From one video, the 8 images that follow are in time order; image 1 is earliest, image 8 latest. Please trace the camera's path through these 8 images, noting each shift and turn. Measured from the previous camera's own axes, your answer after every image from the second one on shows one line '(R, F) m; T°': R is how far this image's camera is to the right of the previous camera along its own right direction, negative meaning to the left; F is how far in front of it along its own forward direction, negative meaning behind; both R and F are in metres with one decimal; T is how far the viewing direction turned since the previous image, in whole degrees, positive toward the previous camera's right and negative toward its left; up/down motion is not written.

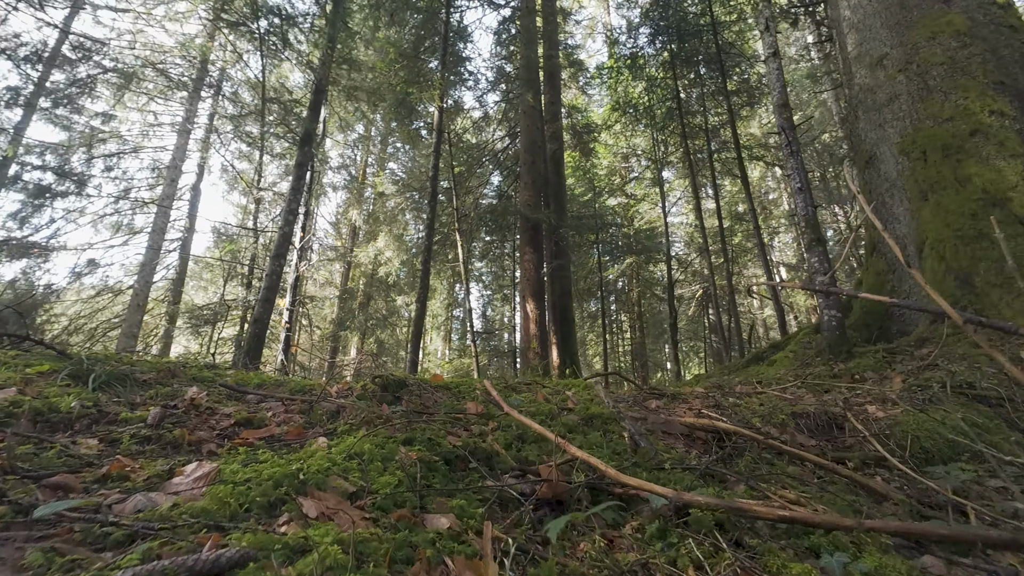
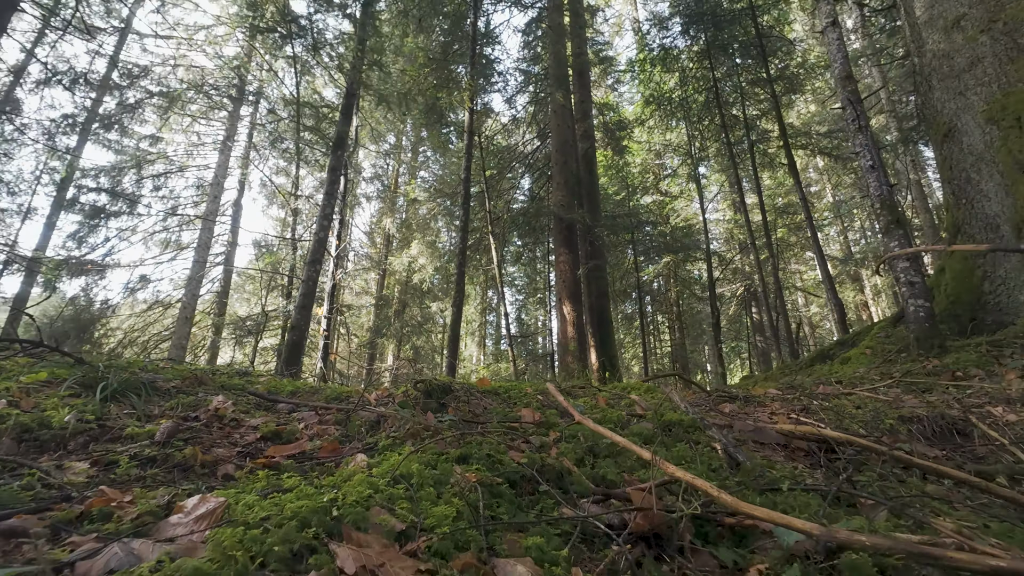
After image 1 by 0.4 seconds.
(-0.1, +0.1) m; -4°
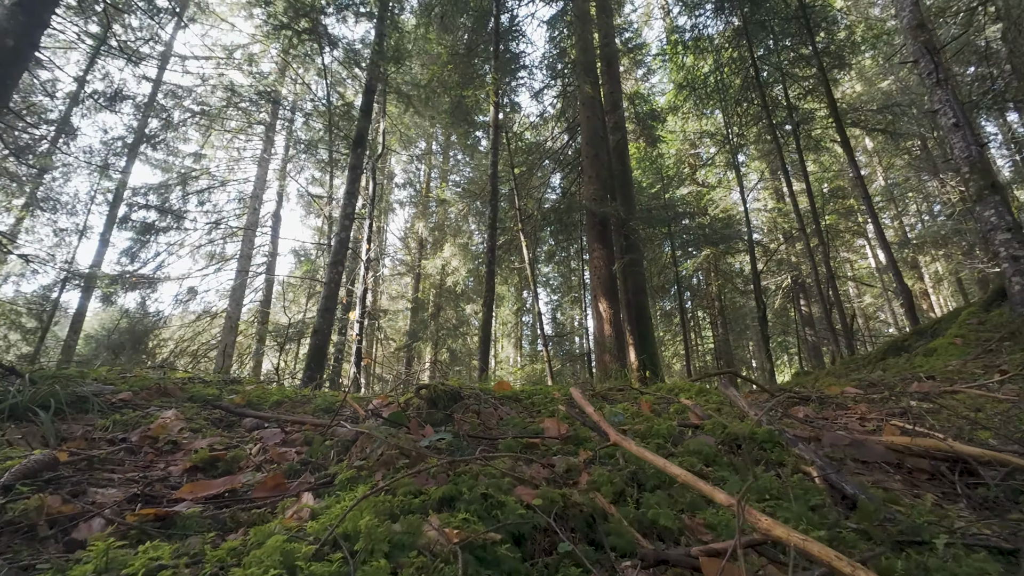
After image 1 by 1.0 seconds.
(0.0, +0.2) m; -4°
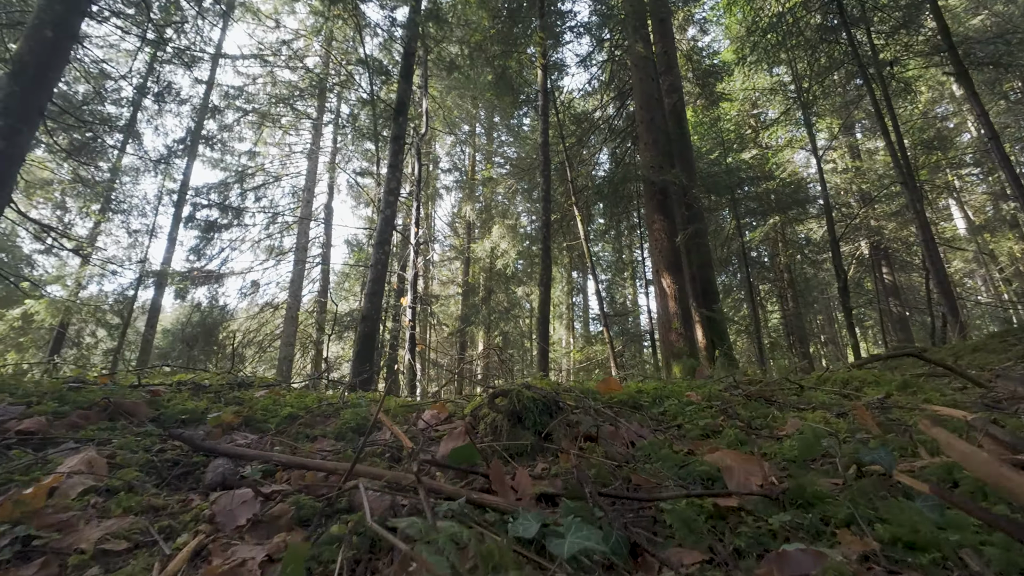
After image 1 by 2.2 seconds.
(-0.1, +0.3) m; -6°
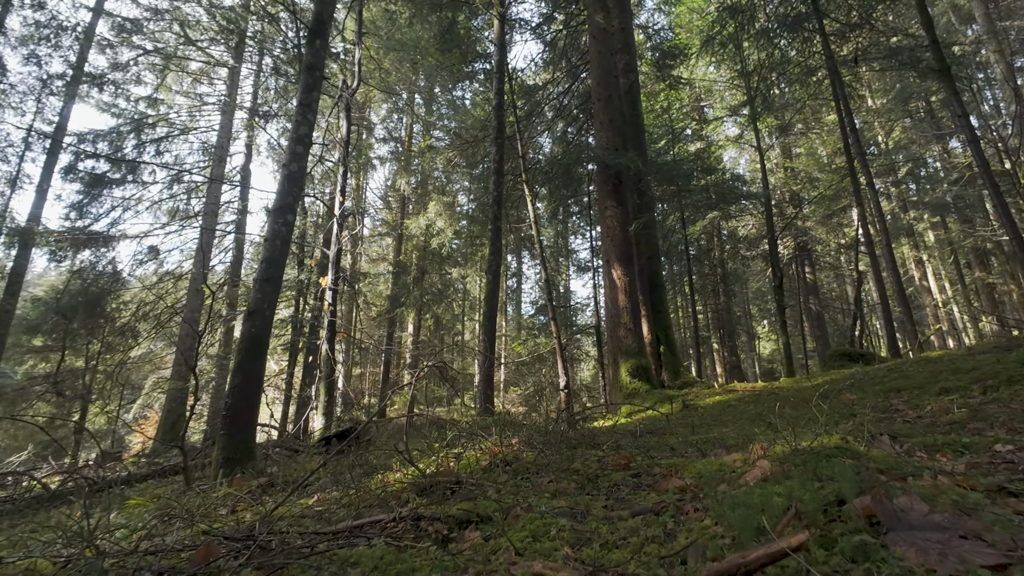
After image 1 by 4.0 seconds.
(-0.1, +0.6) m; +8°
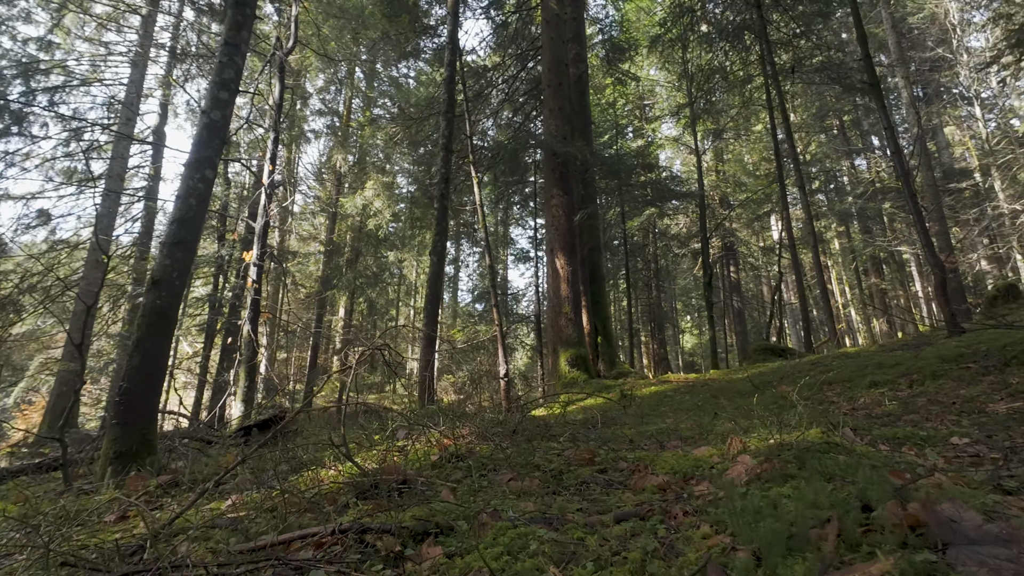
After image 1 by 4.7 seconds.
(-0.1, +0.1) m; +8°
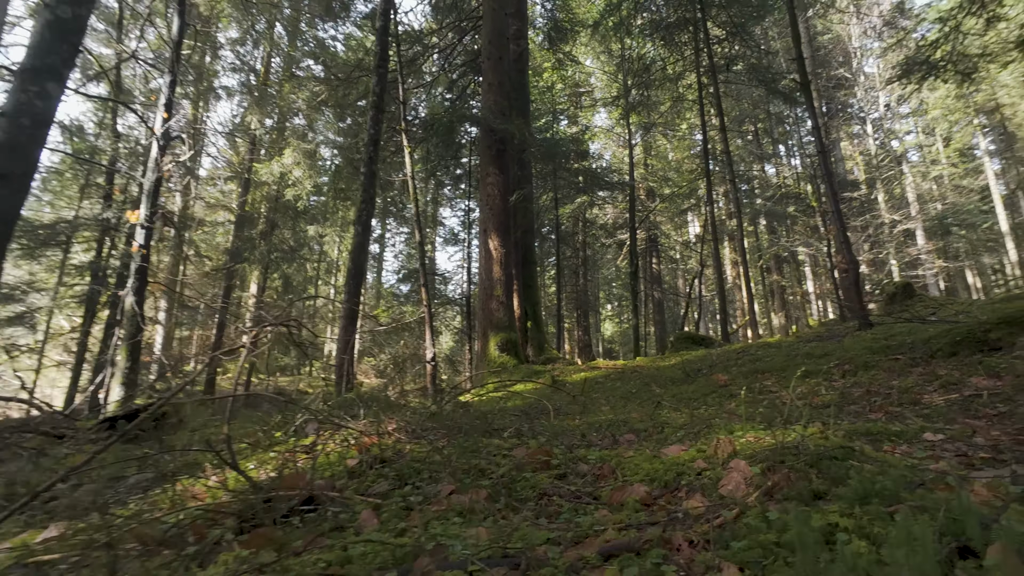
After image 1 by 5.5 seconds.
(0.0, +0.2) m; +9°
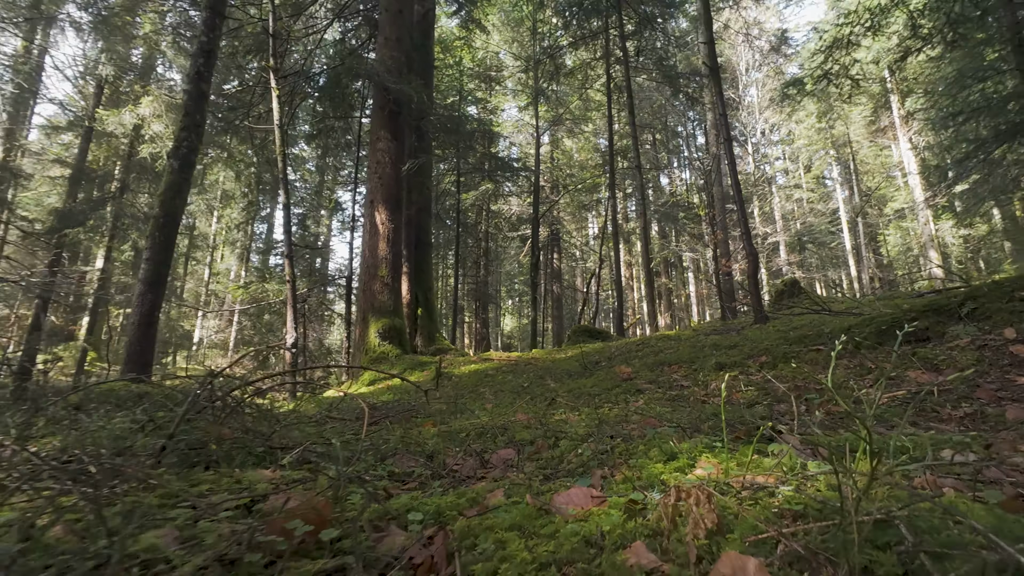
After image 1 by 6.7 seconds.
(+0.2, +0.5) m; +11°
